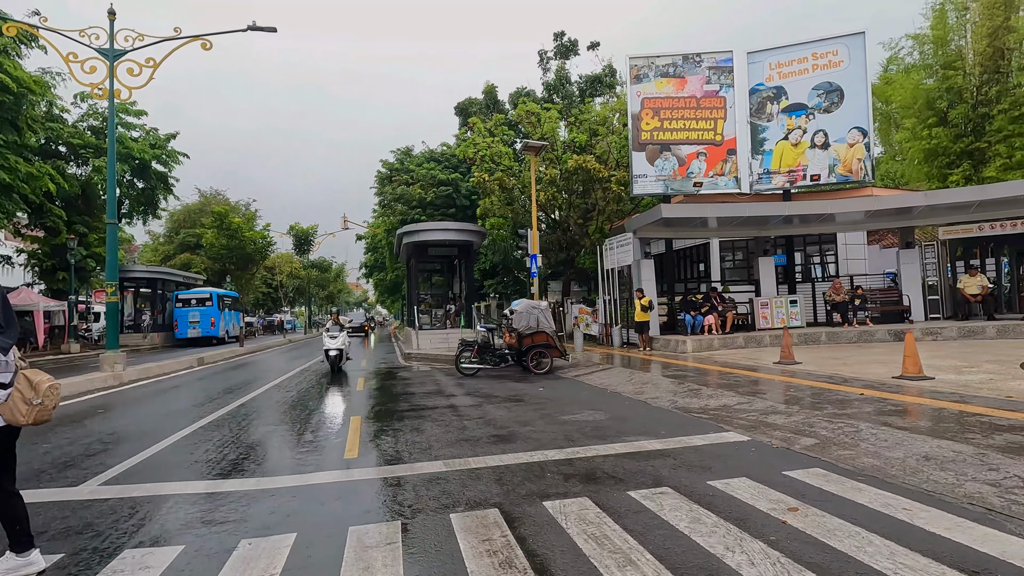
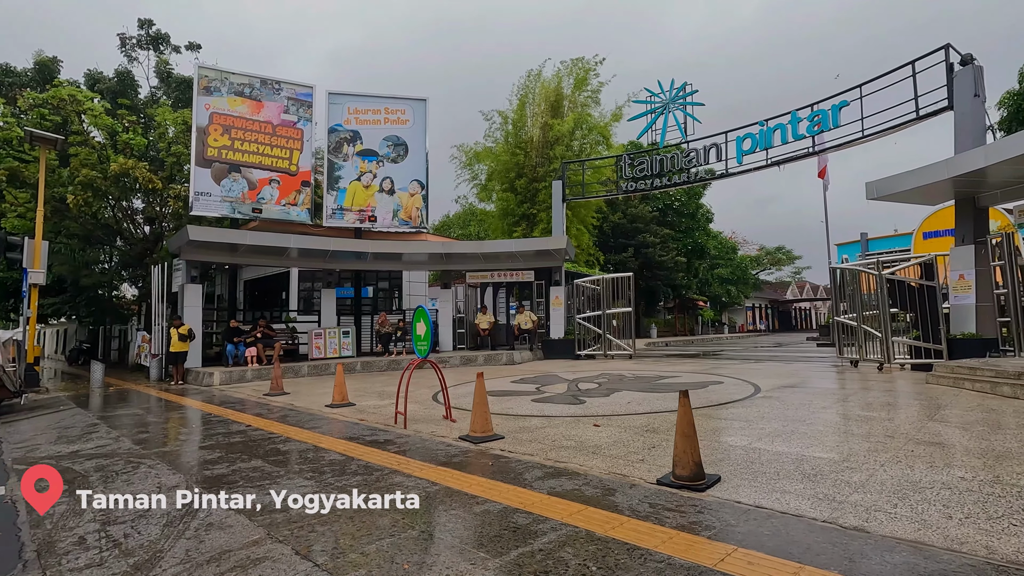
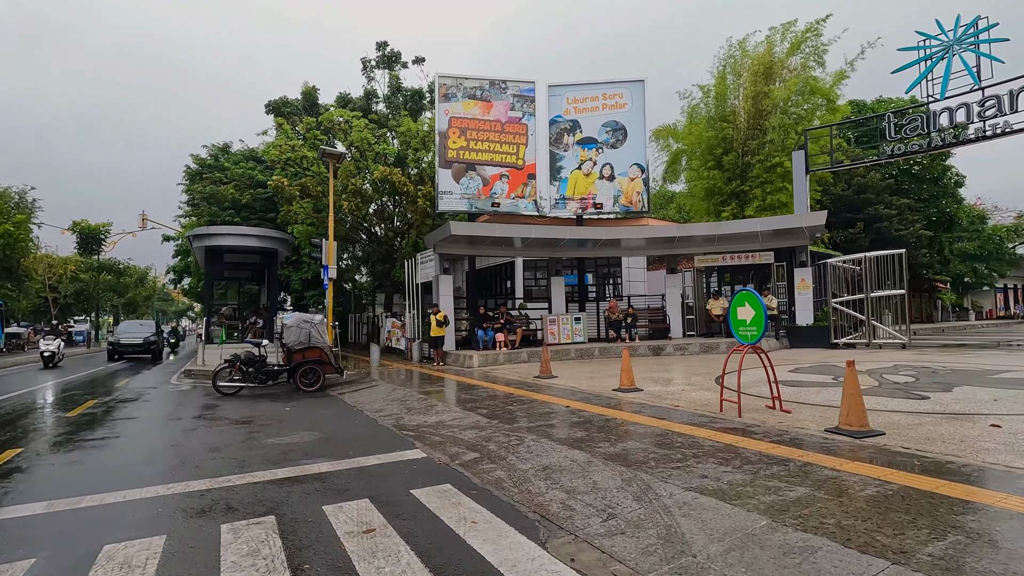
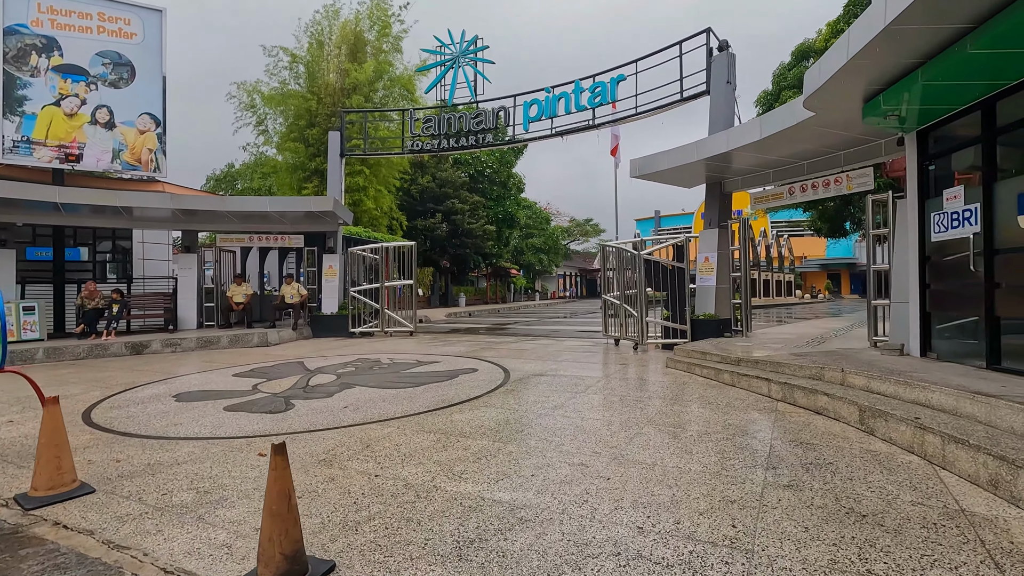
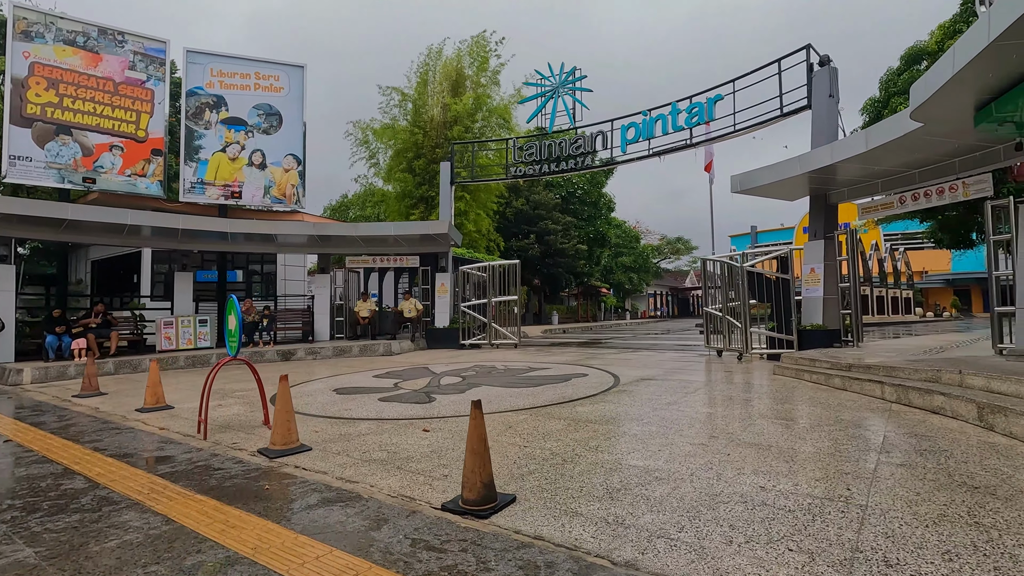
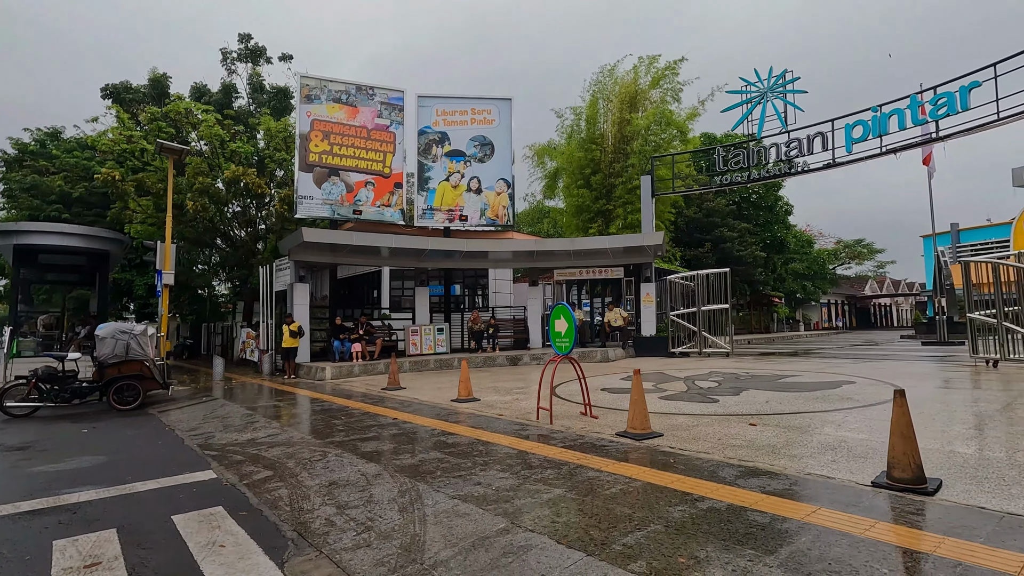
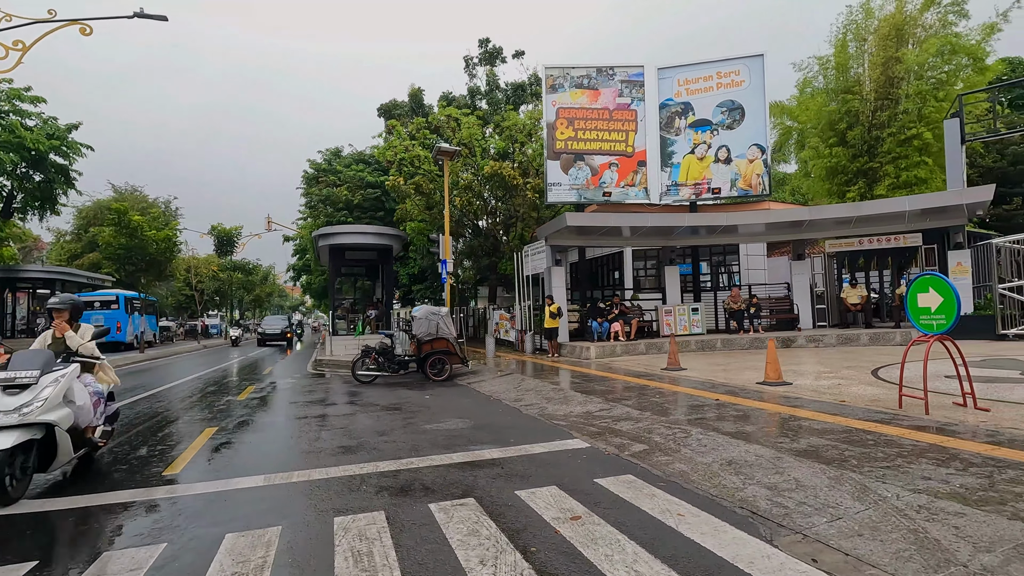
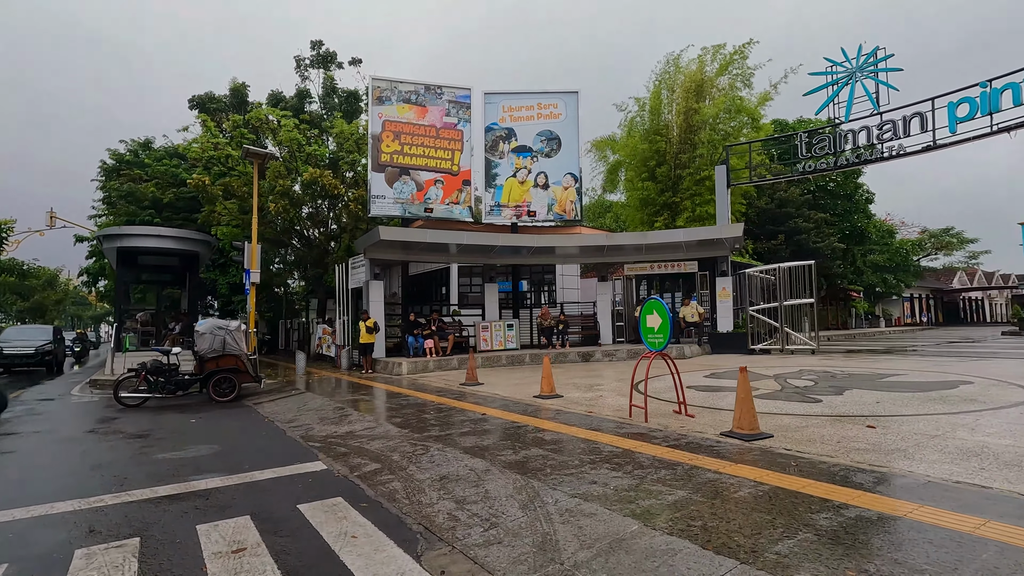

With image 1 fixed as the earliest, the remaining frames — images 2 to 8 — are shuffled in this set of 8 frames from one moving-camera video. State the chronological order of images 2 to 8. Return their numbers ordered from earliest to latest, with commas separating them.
7, 3, 8, 6, 2, 5, 4
